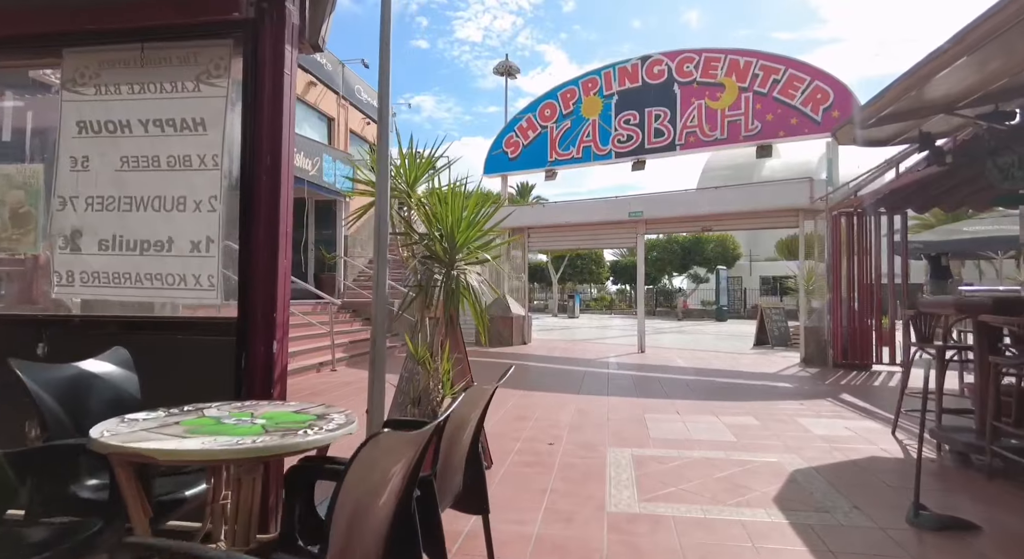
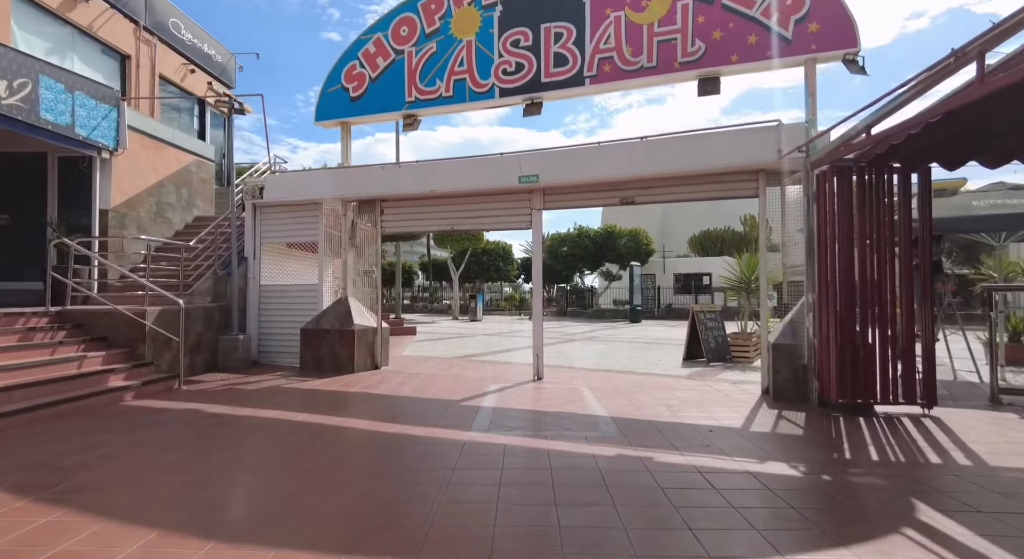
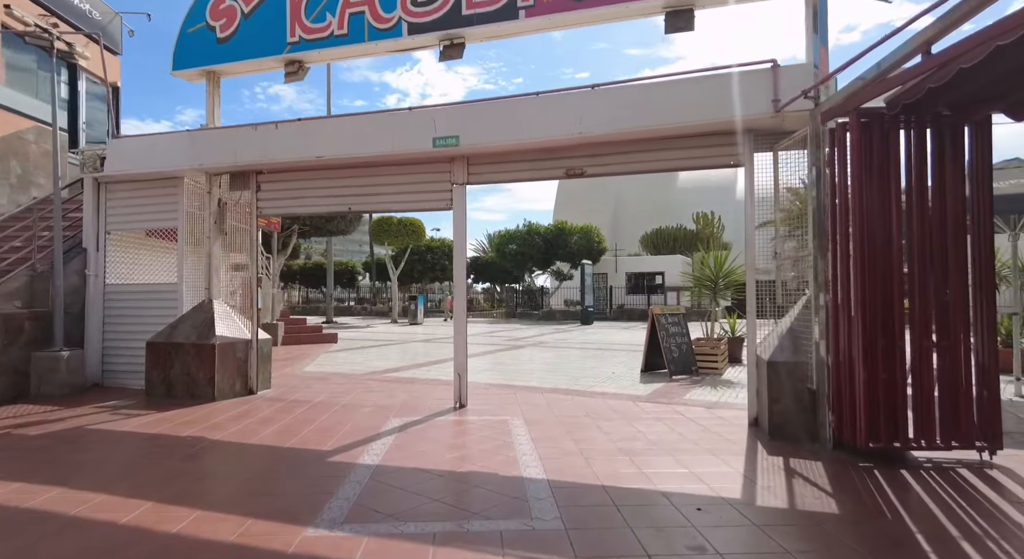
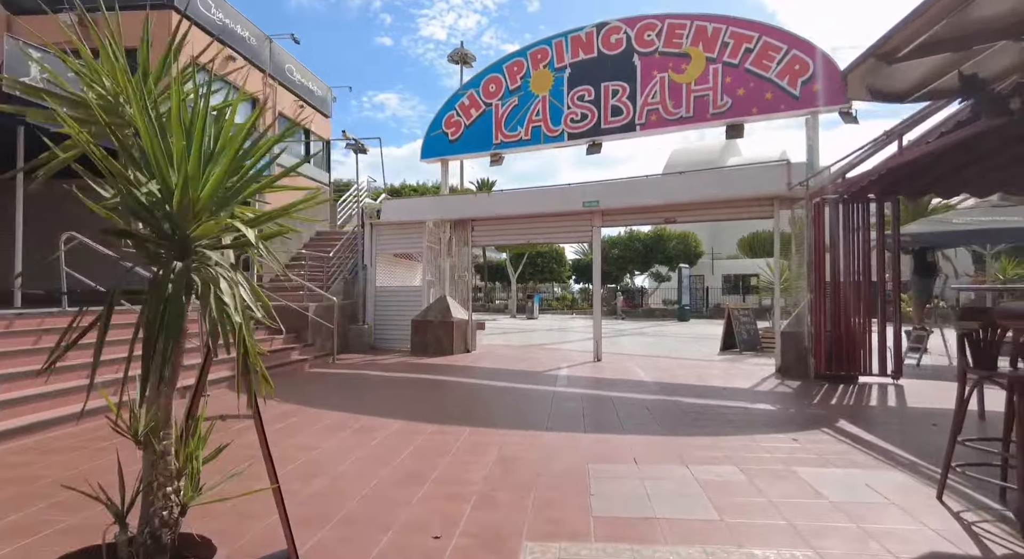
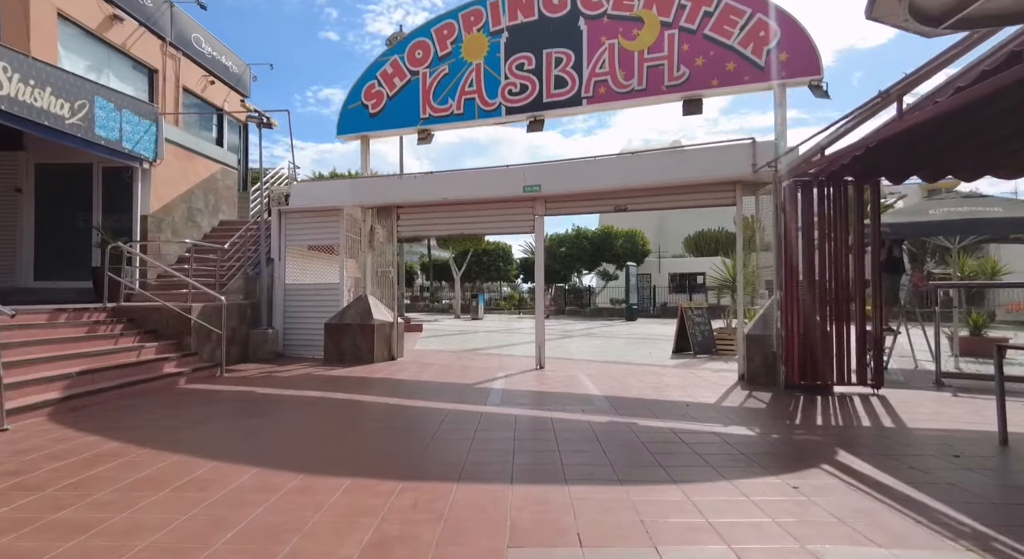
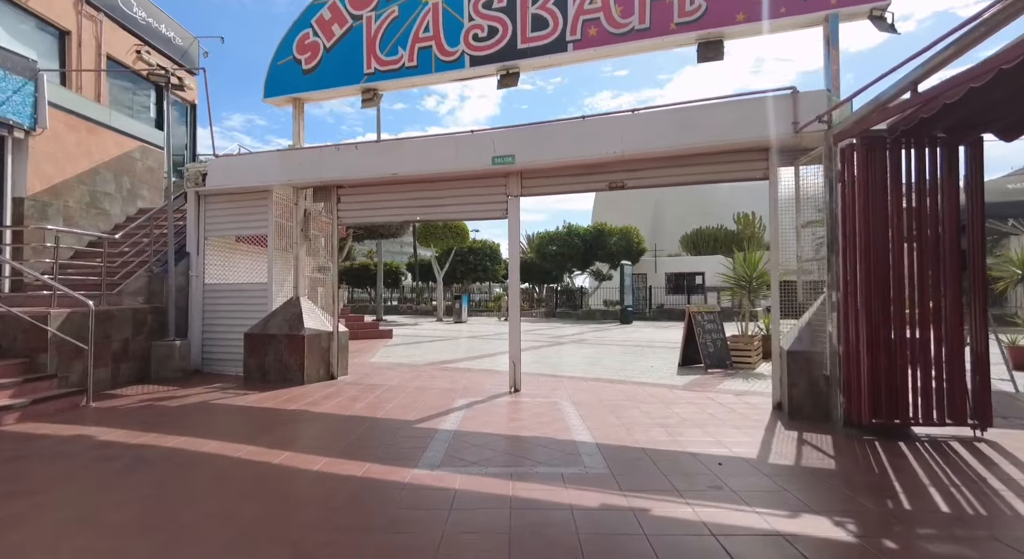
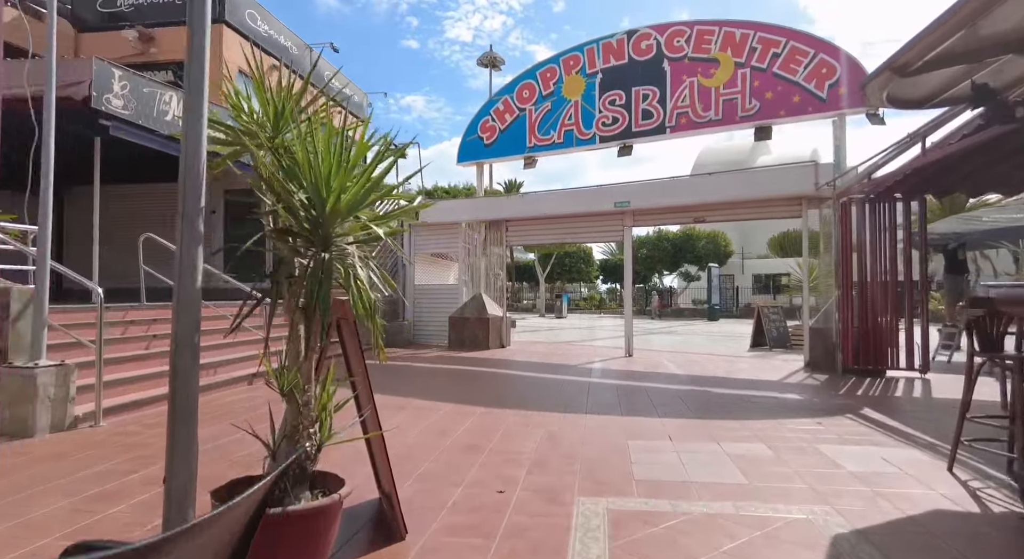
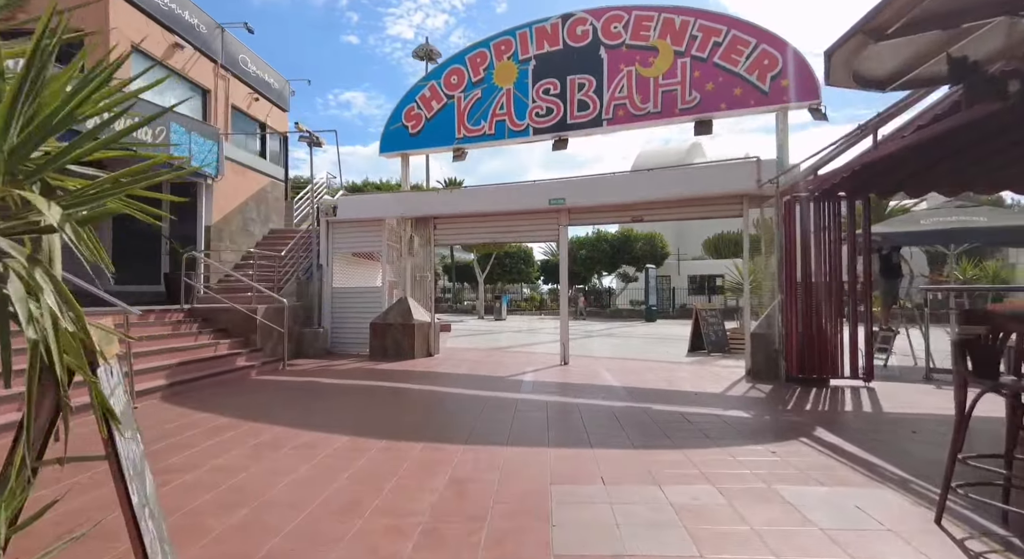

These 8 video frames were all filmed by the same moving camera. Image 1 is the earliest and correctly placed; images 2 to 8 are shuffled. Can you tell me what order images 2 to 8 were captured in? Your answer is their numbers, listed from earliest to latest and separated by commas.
7, 4, 8, 5, 2, 6, 3
